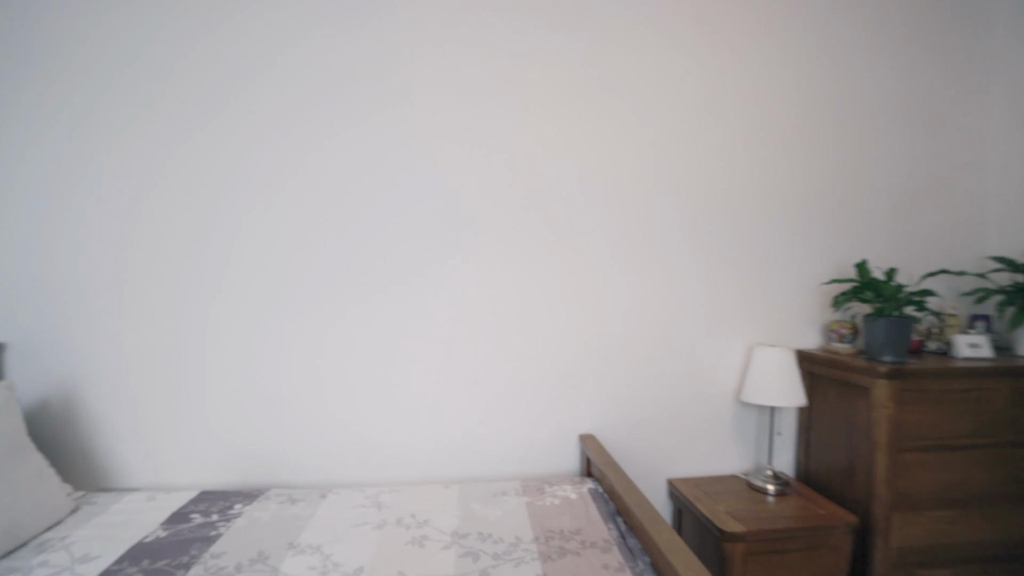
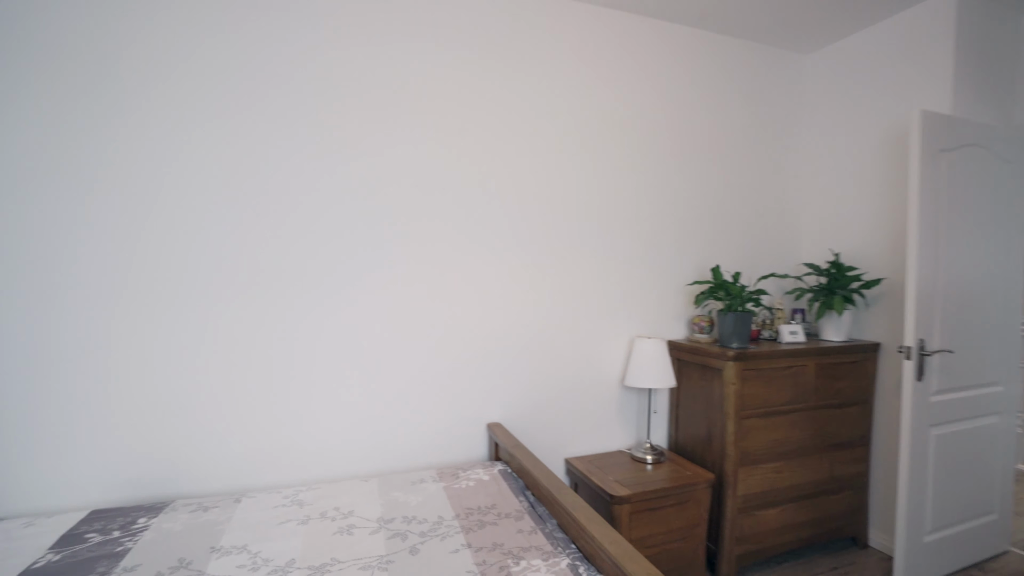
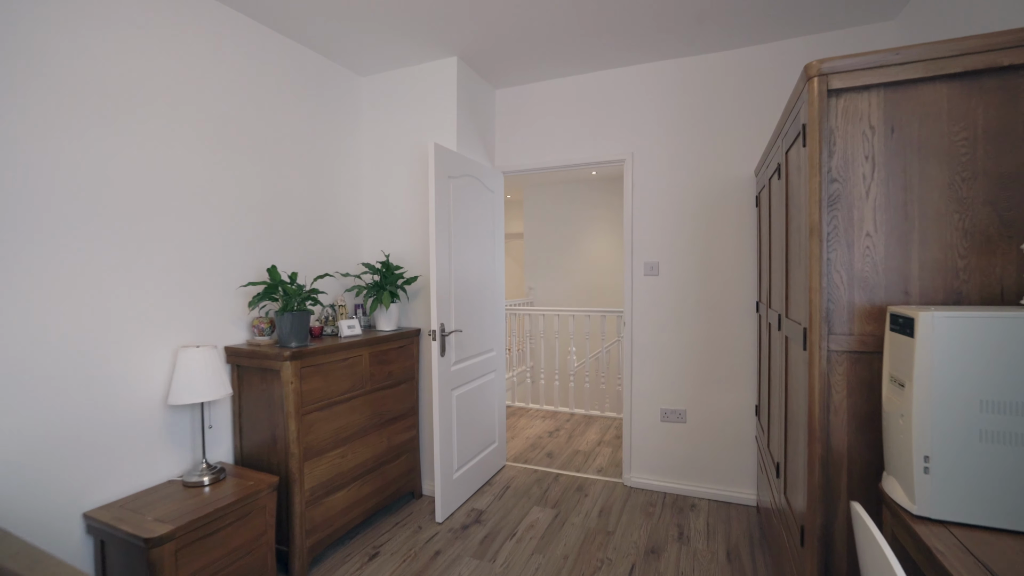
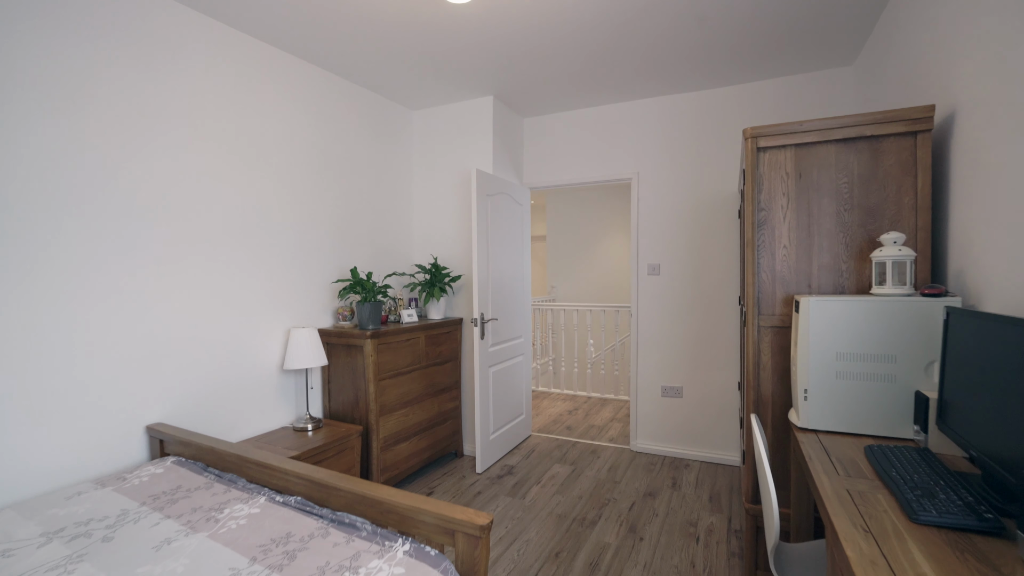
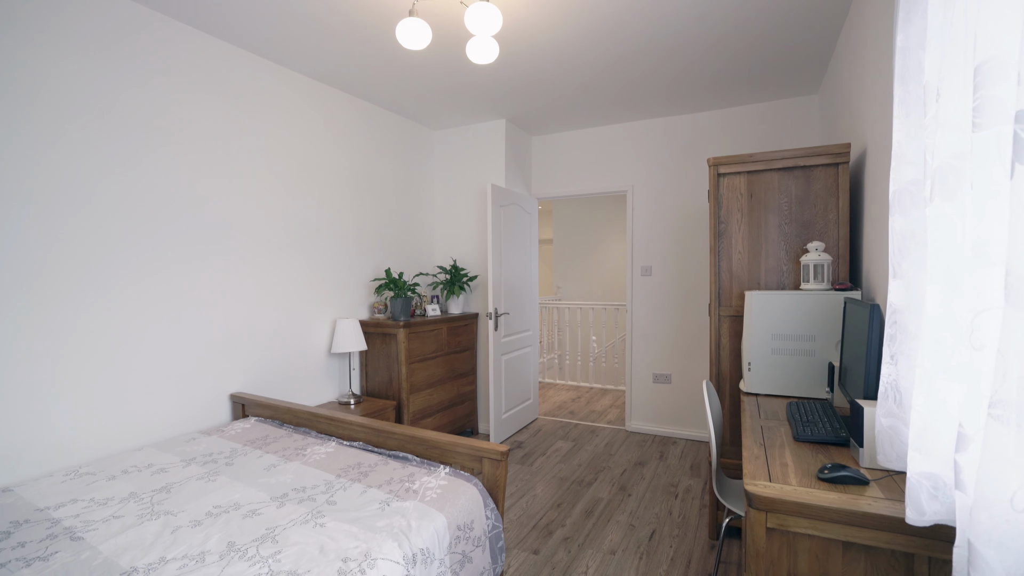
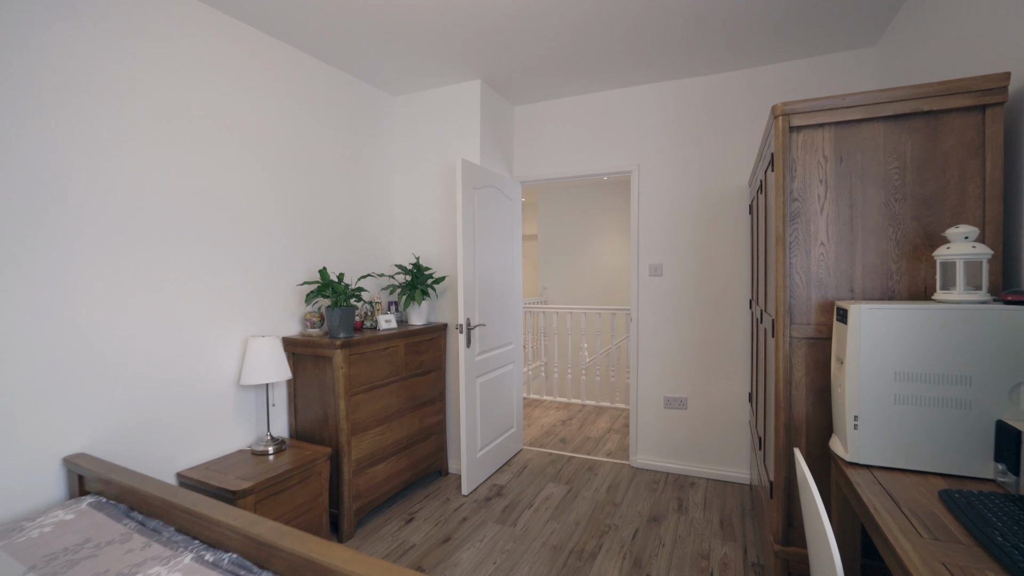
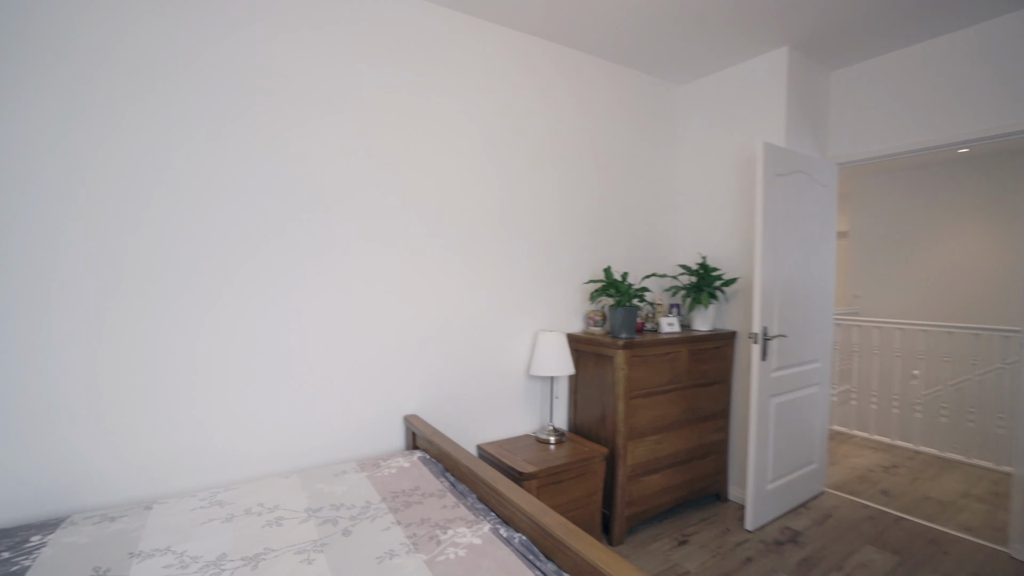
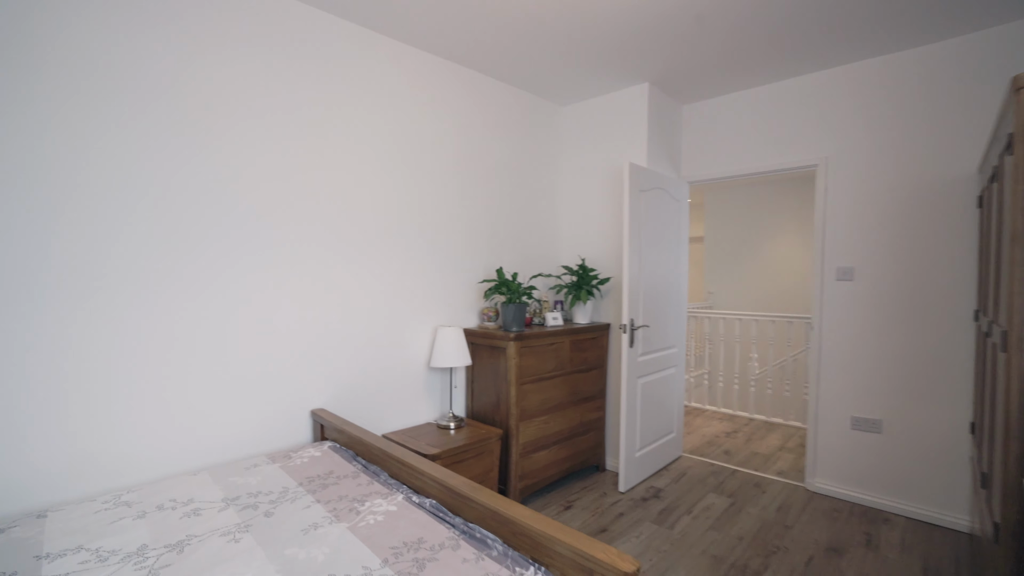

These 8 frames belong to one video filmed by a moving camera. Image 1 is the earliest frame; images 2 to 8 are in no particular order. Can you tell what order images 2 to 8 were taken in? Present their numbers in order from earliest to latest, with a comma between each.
2, 7, 8, 5, 4, 6, 3
